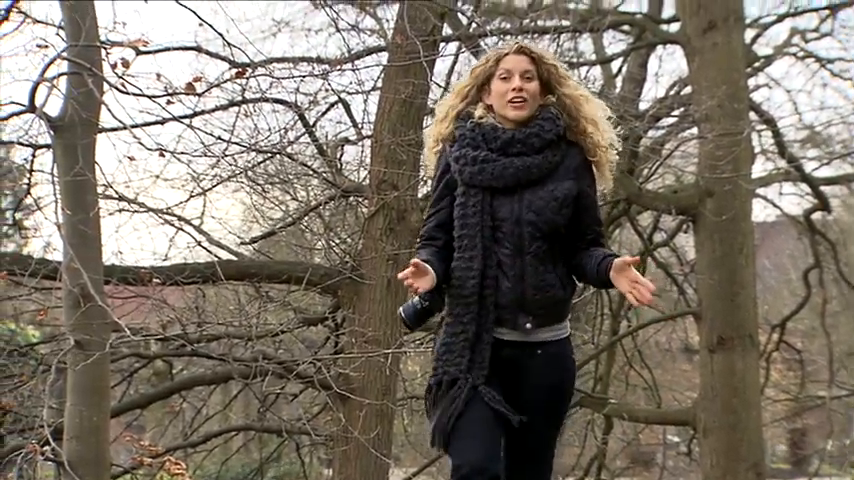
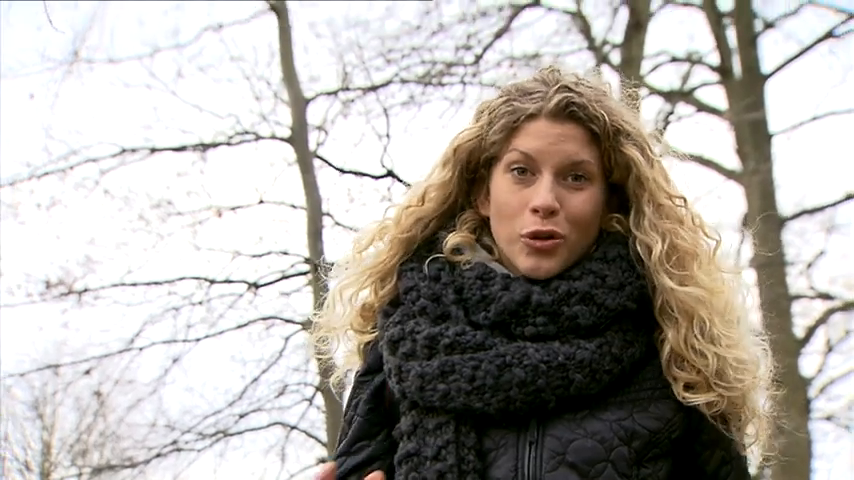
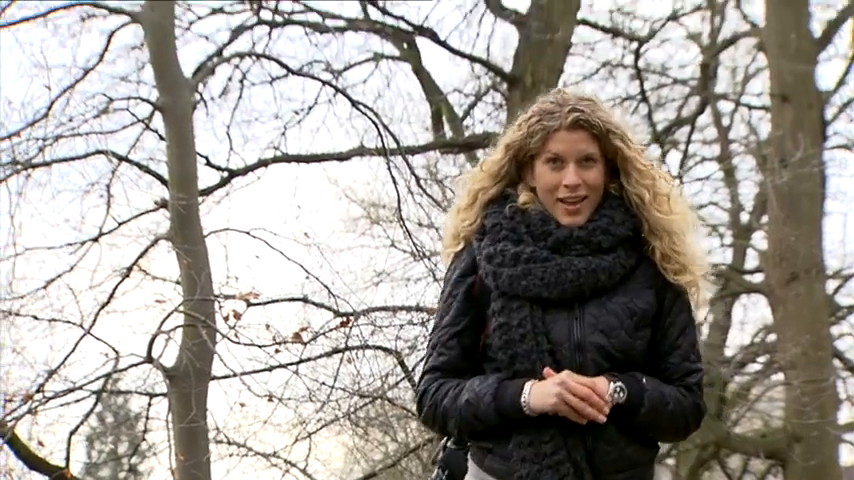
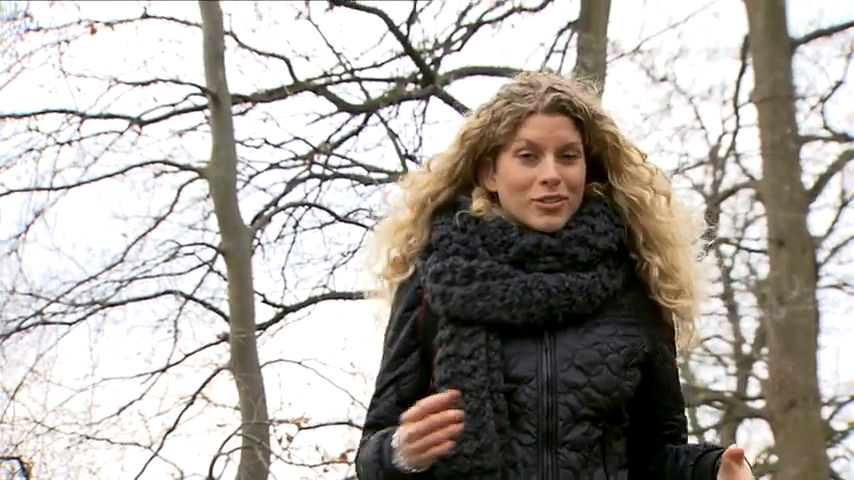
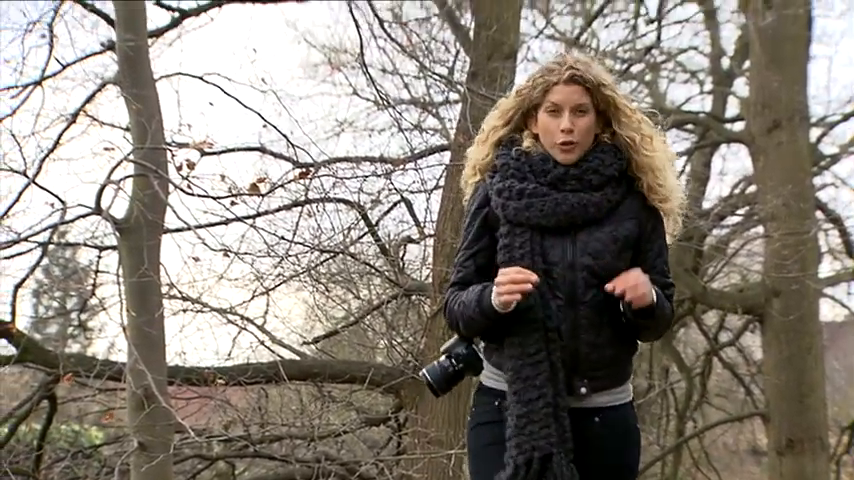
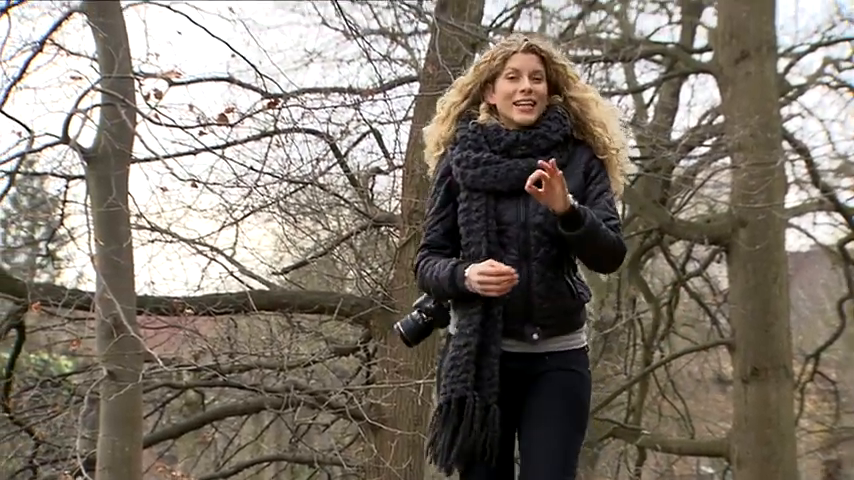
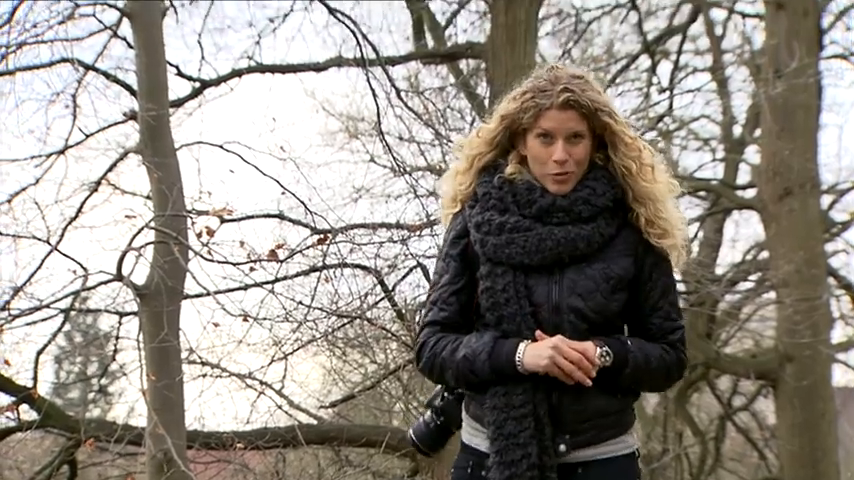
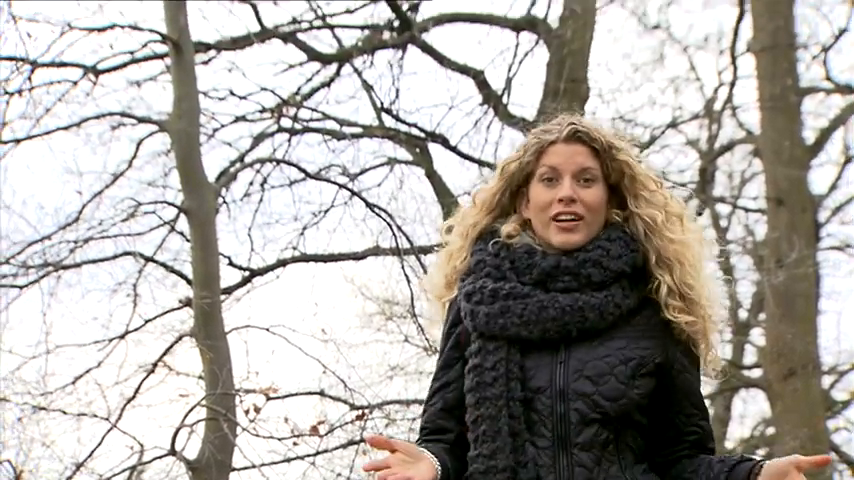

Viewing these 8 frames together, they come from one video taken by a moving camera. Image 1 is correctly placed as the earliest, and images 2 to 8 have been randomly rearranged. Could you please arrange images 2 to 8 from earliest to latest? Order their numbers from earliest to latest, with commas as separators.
6, 5, 7, 3, 8, 4, 2
